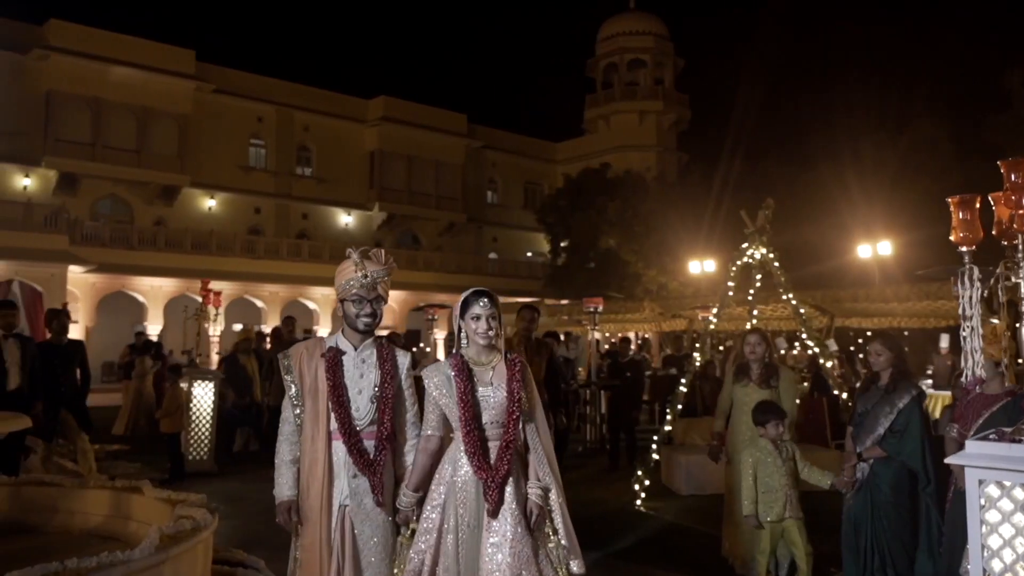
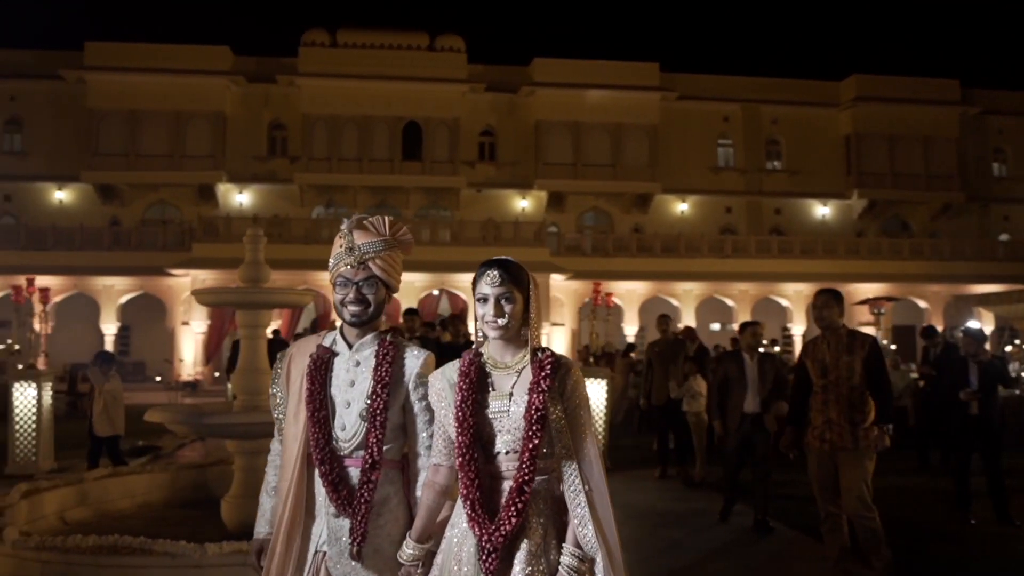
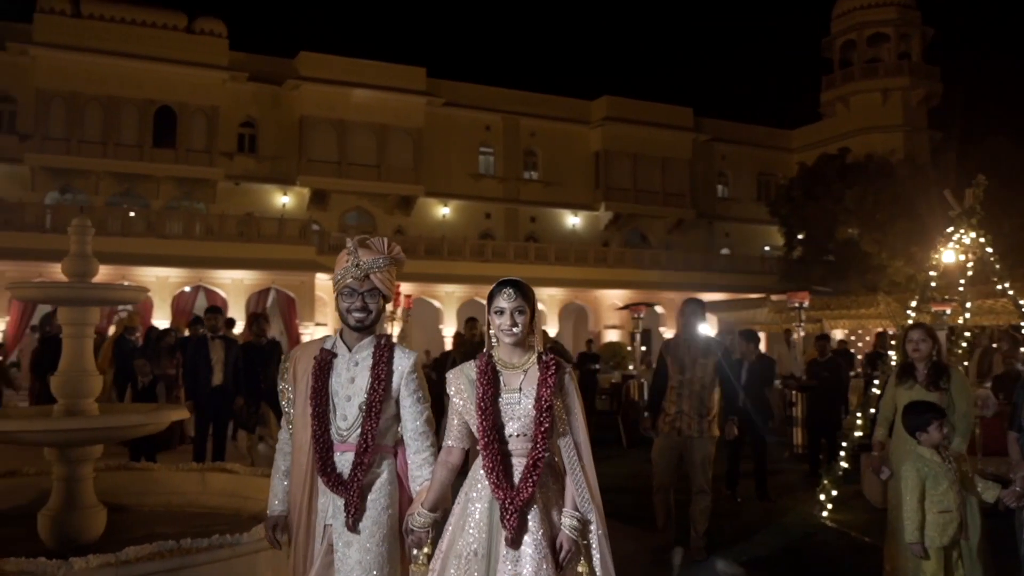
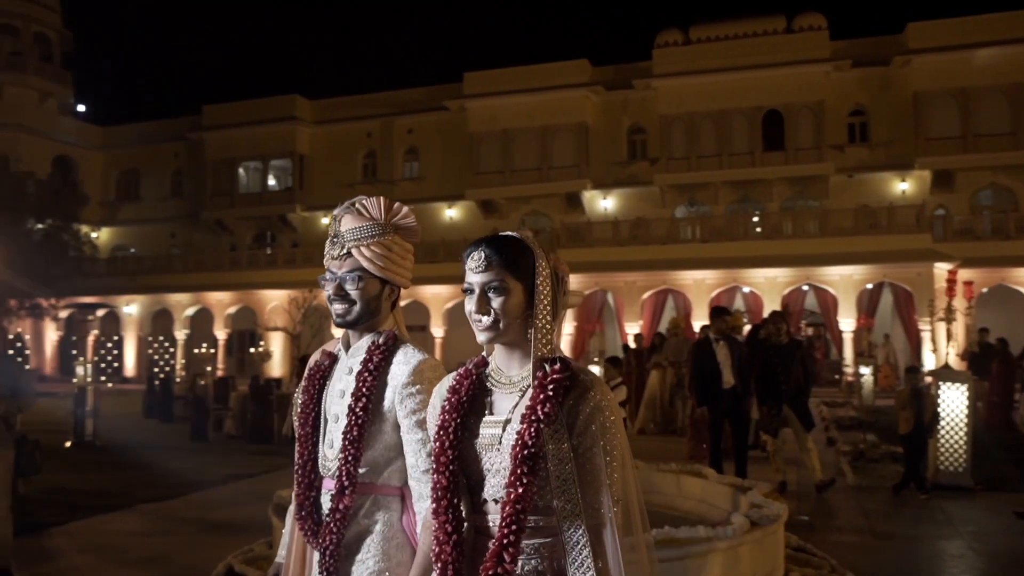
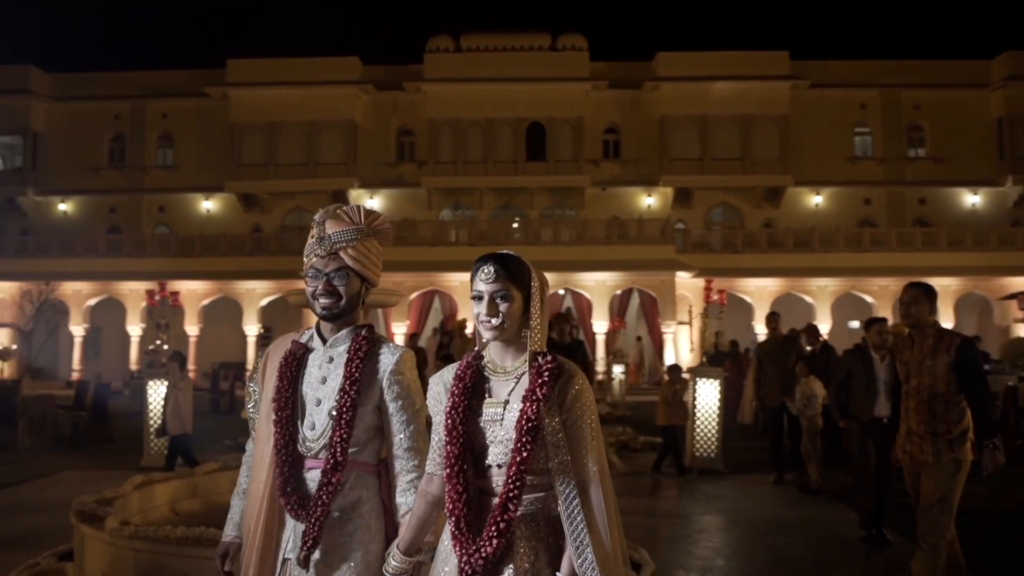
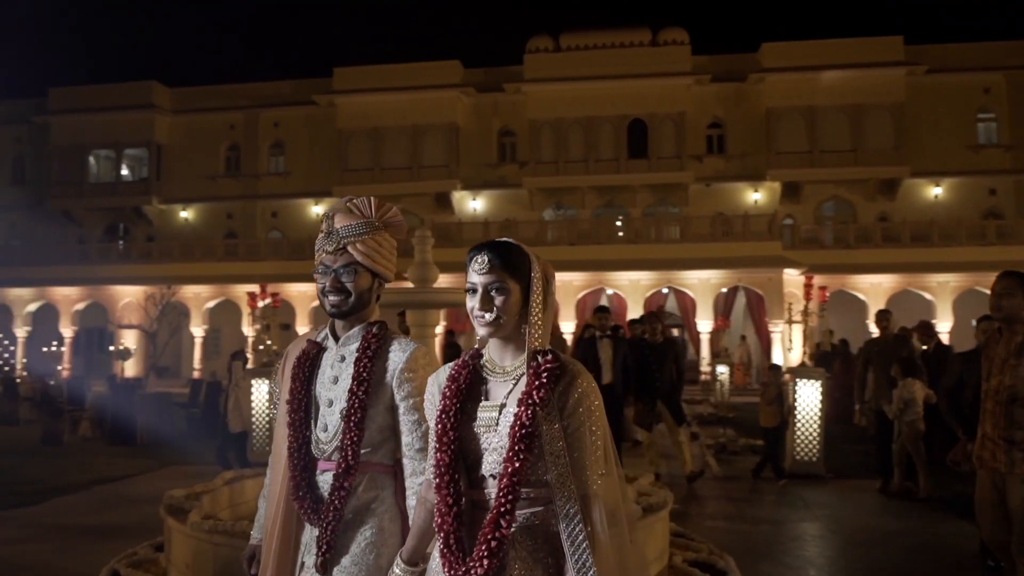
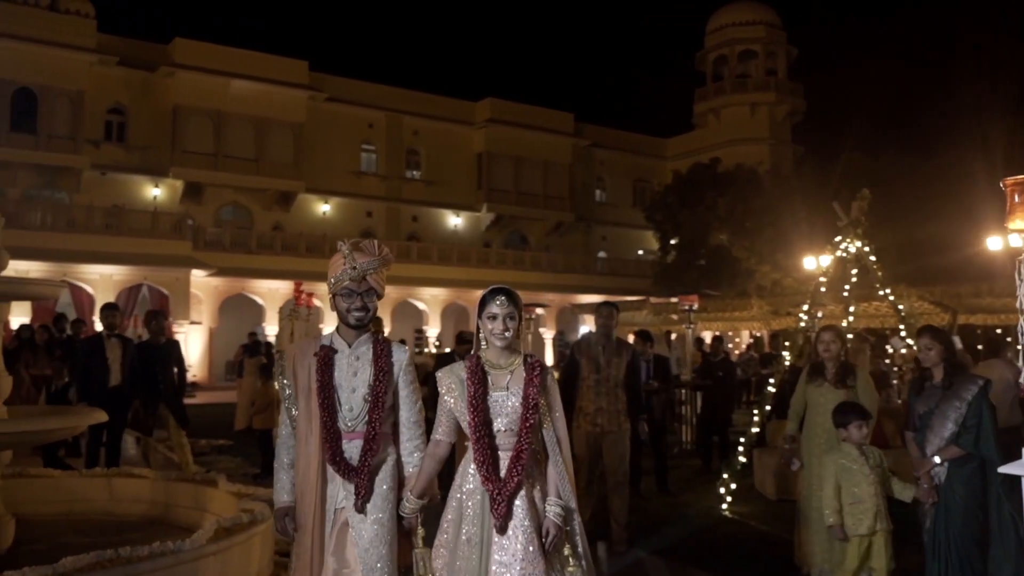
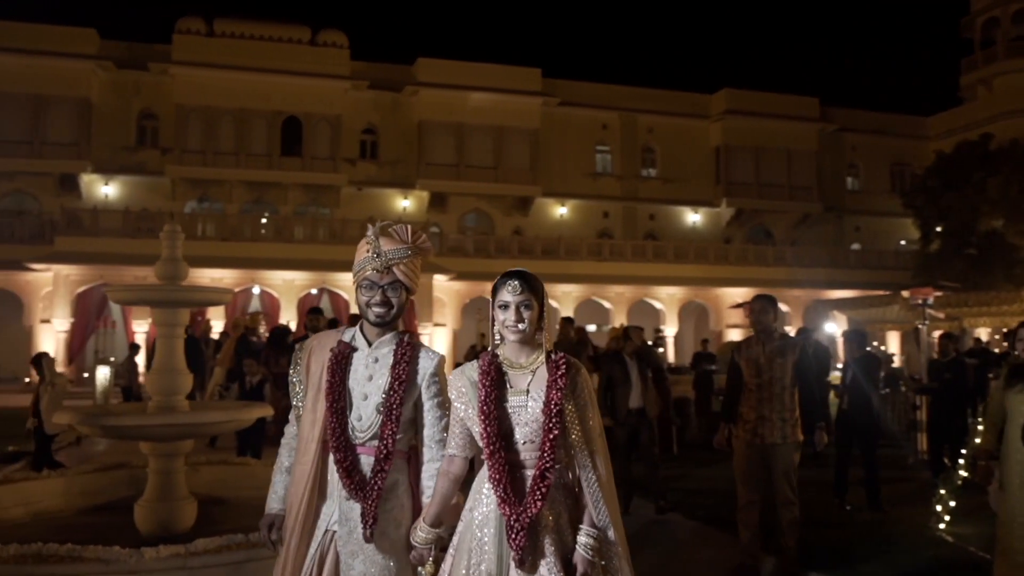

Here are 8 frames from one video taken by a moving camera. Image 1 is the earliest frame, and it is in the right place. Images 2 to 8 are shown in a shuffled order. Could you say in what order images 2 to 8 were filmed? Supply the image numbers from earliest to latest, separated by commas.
7, 3, 8, 2, 5, 6, 4
